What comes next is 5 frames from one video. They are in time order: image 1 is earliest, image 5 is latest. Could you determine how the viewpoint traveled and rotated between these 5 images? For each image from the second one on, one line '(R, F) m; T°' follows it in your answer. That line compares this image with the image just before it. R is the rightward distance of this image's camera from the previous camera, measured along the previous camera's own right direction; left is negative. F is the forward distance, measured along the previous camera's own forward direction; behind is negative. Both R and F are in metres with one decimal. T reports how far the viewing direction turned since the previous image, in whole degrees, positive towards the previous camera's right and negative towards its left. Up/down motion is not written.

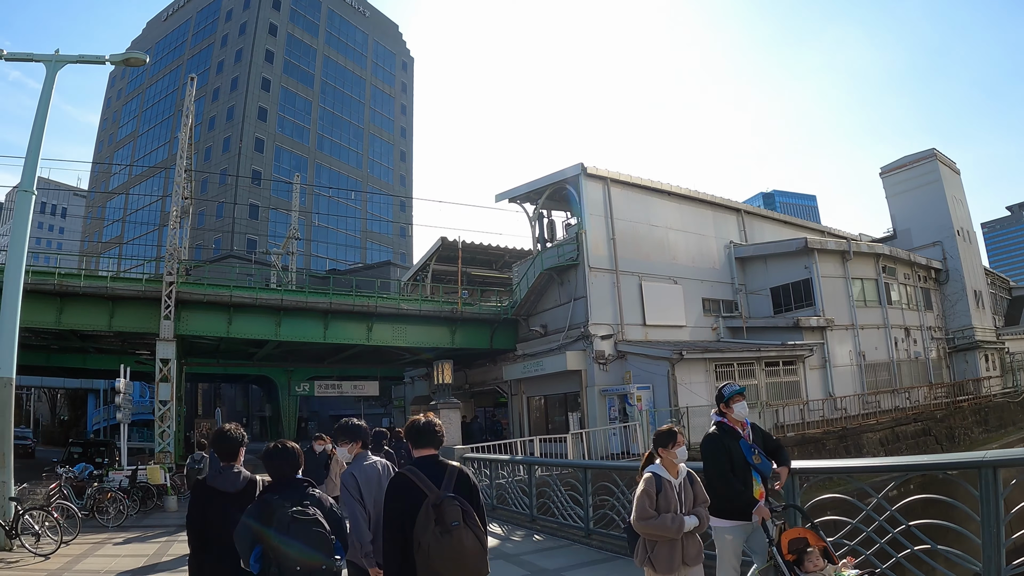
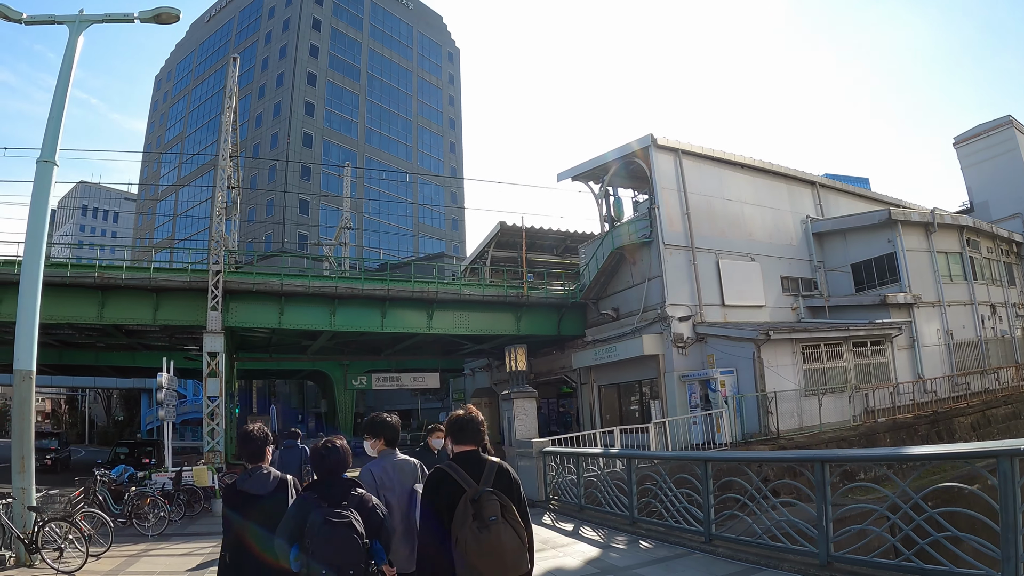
(-0.7, +1.8) m; -4°
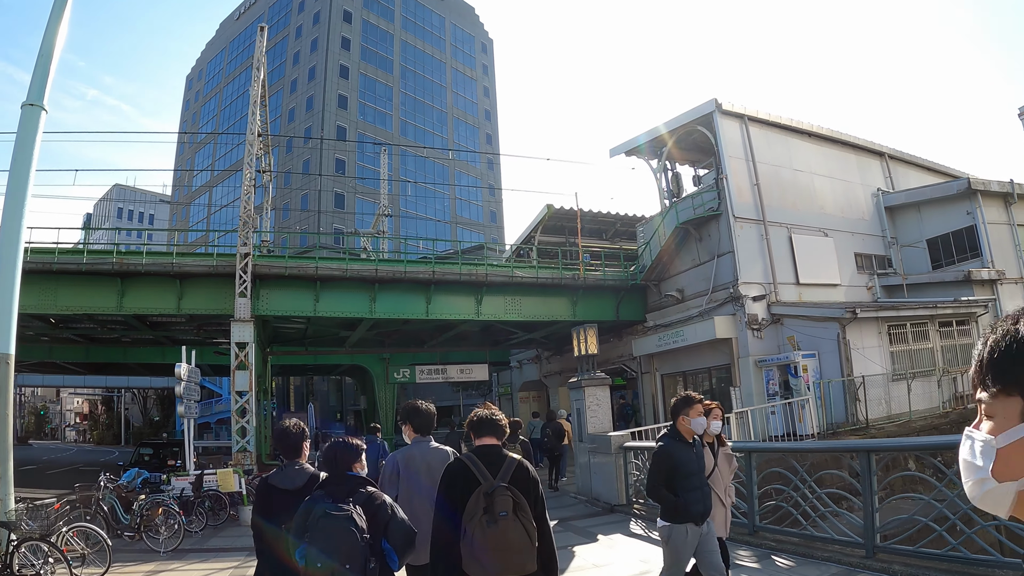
(-0.6, +1.9) m; -3°
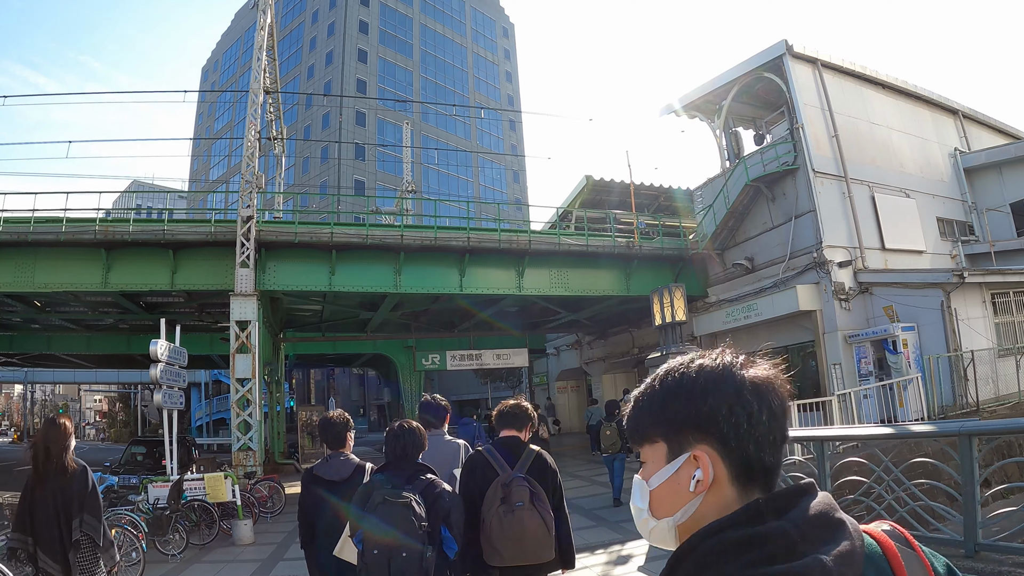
(-0.5, +2.4) m; -3°
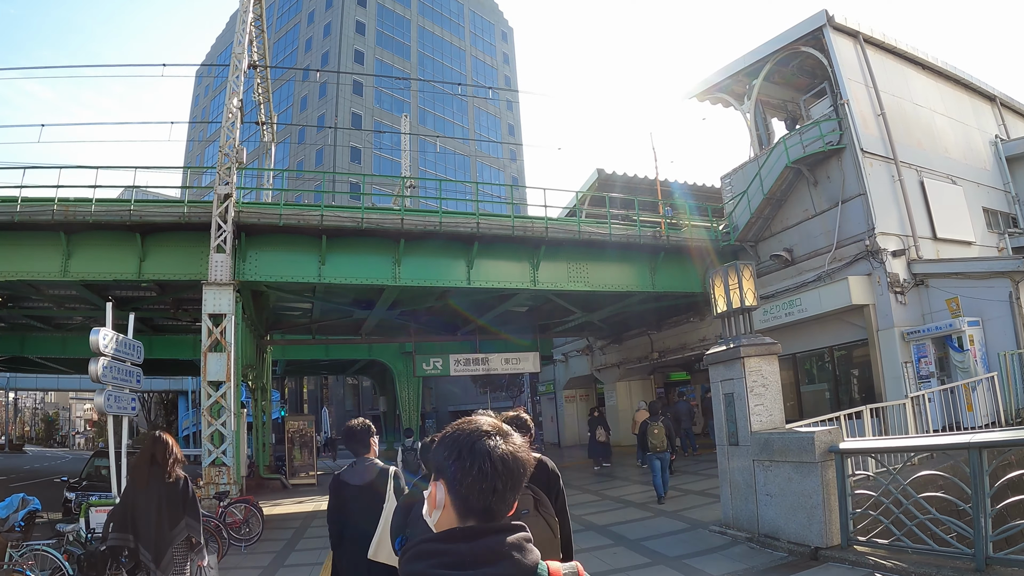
(-0.3, +1.6) m; -1°
